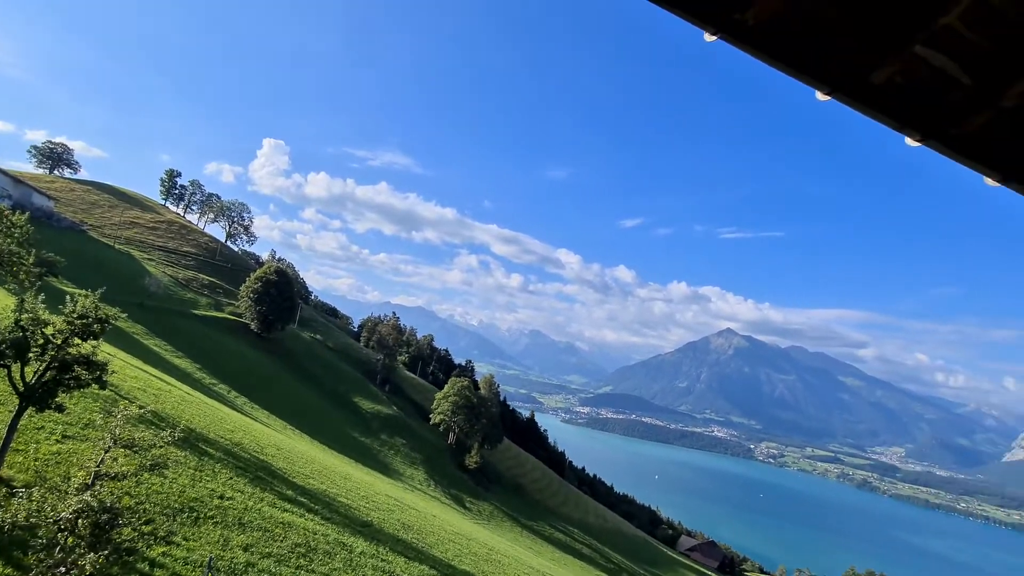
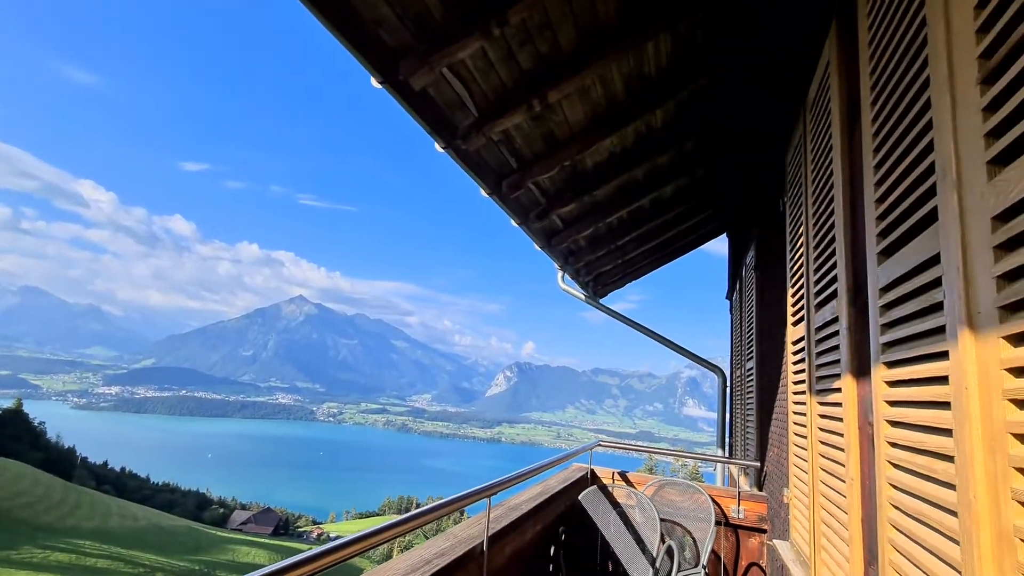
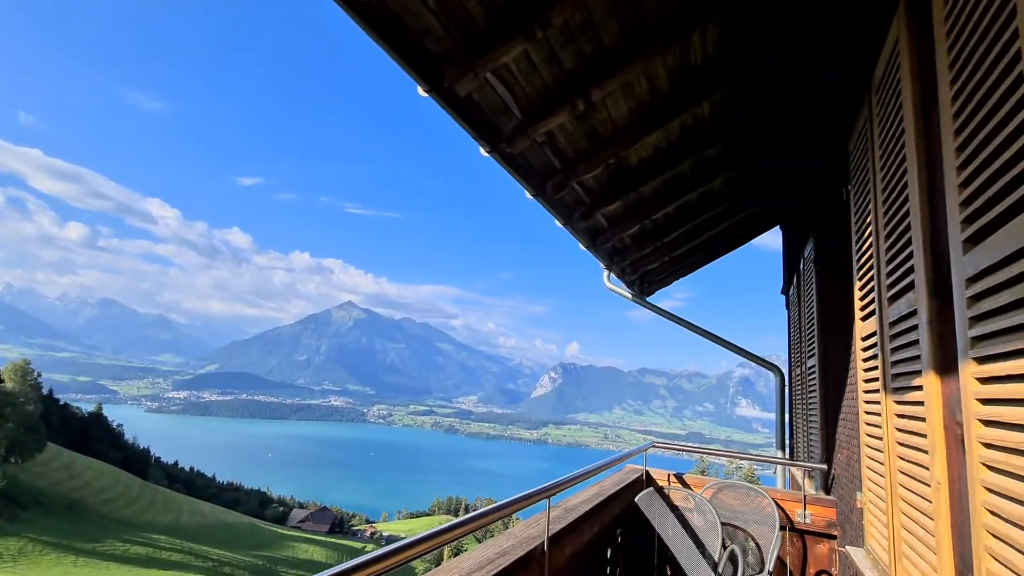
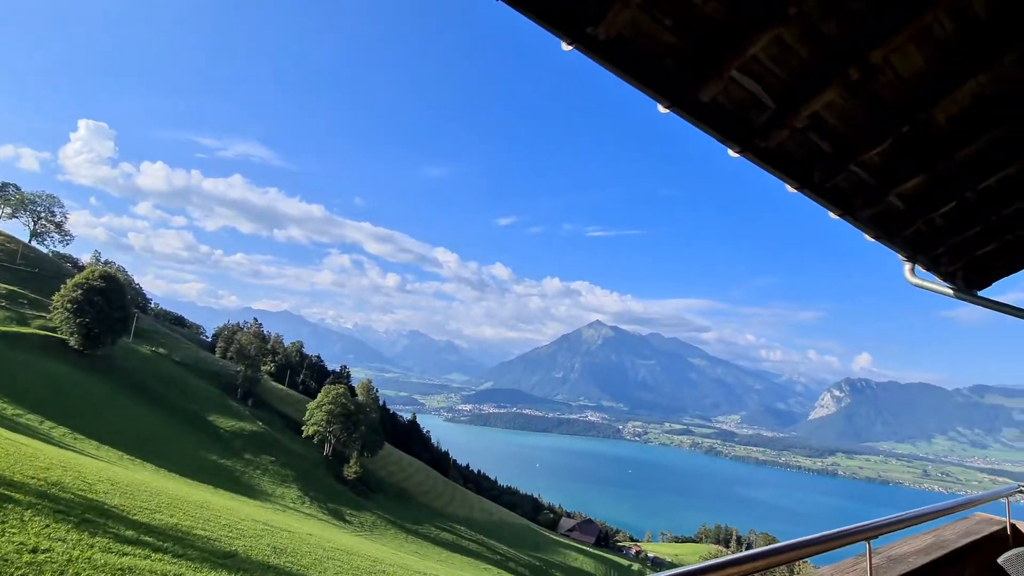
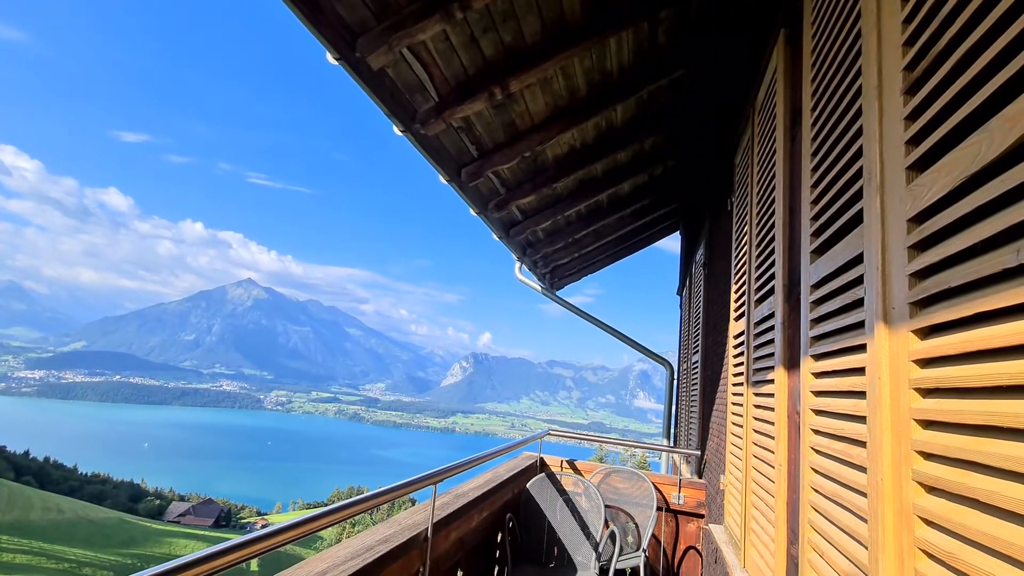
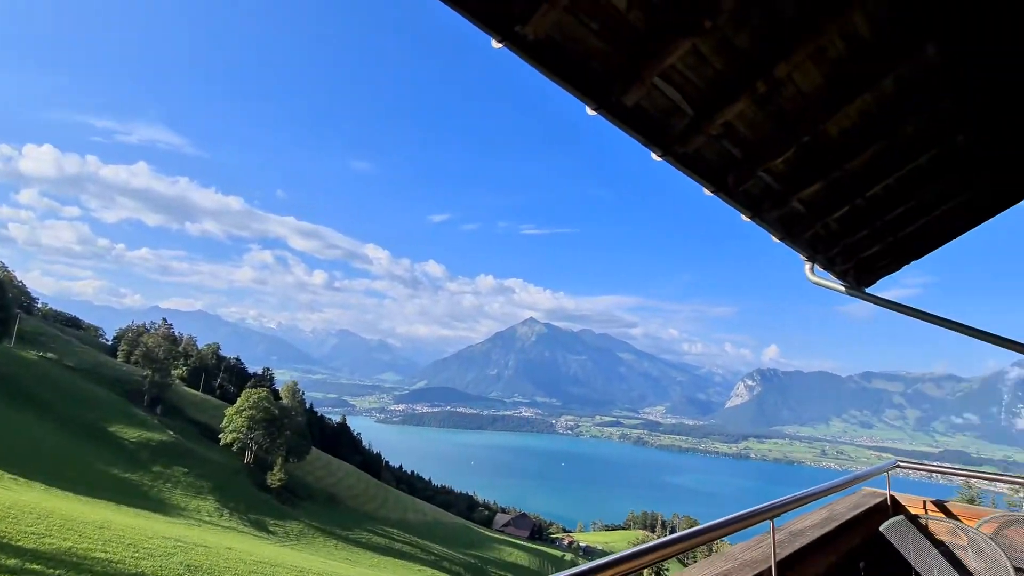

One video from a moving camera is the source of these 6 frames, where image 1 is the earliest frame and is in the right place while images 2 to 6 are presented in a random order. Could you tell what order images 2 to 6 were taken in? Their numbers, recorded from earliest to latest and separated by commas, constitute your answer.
4, 6, 3, 2, 5
